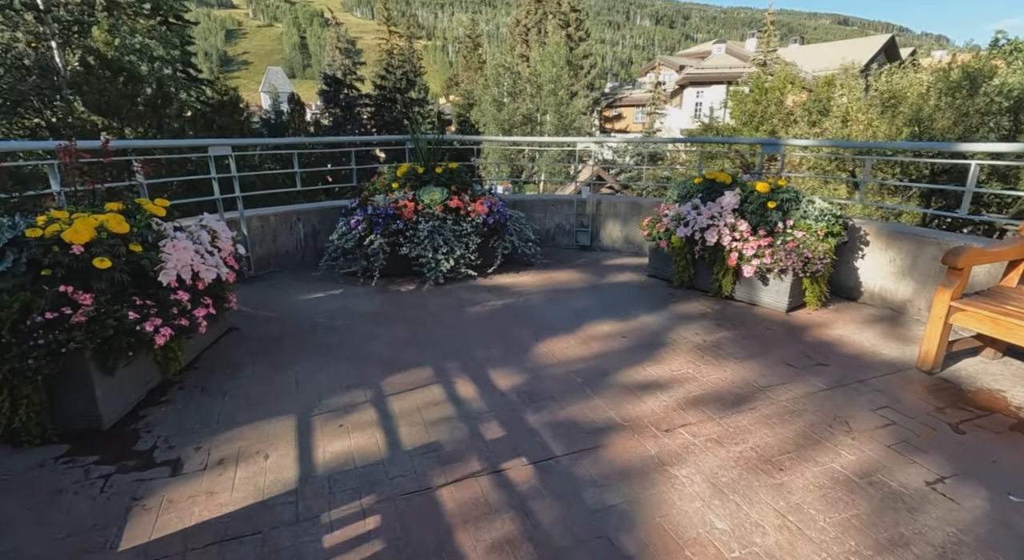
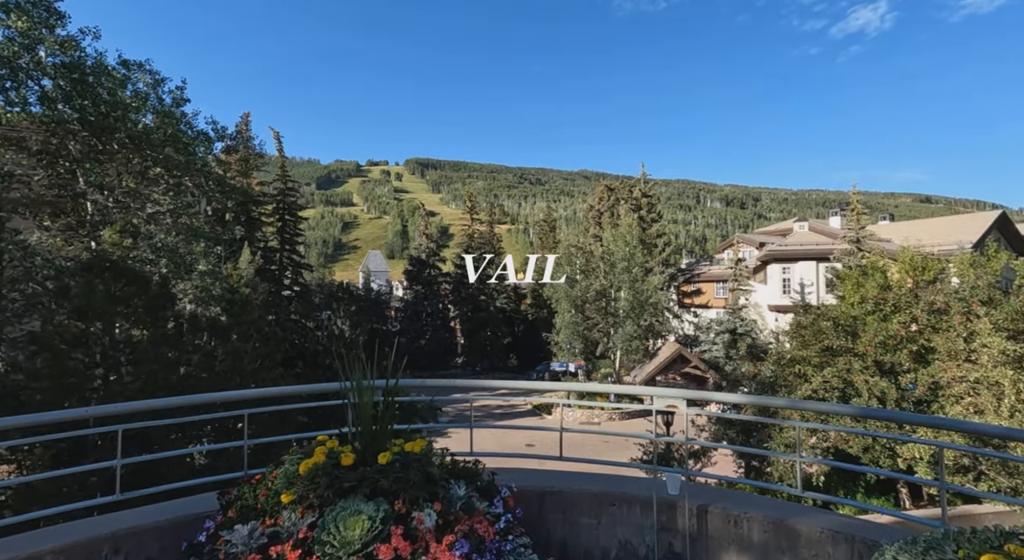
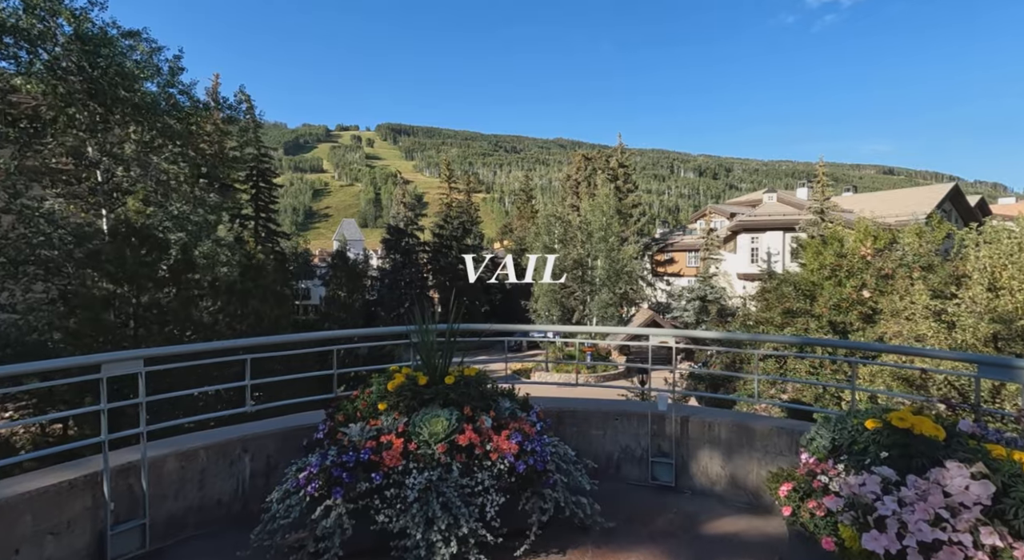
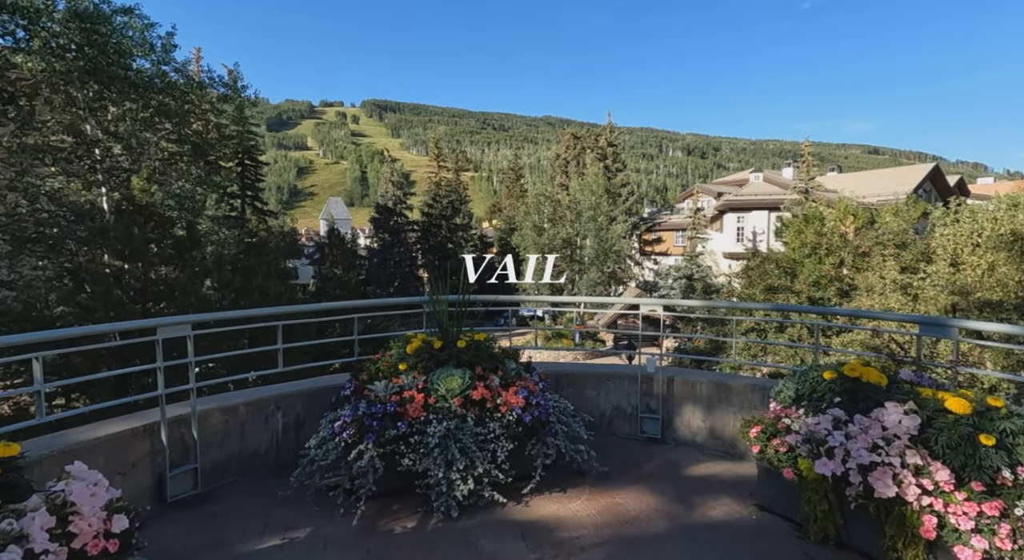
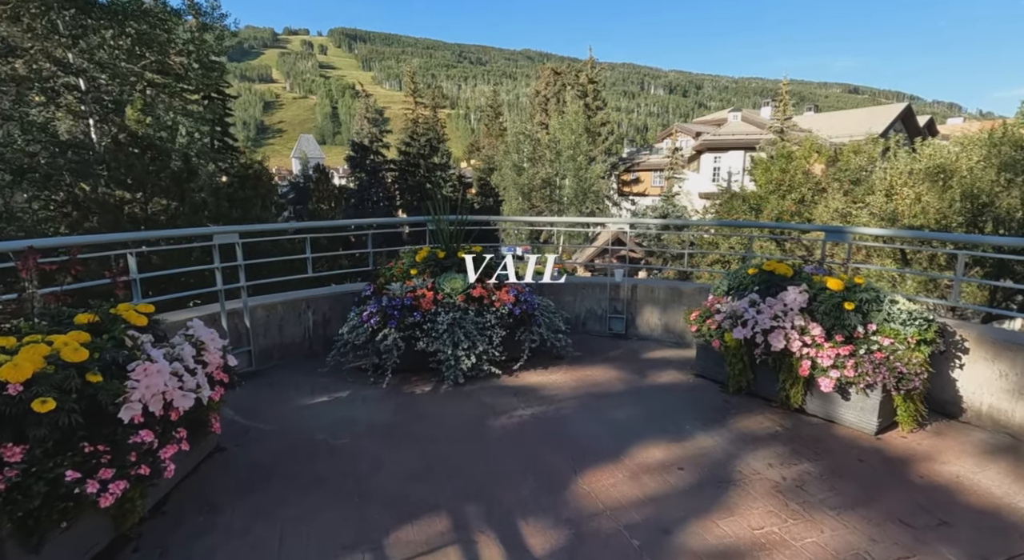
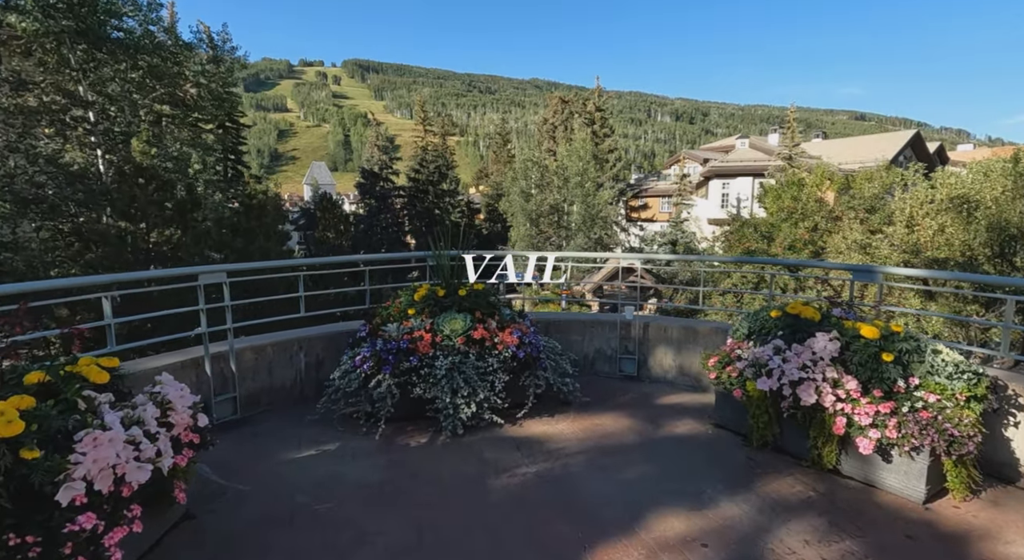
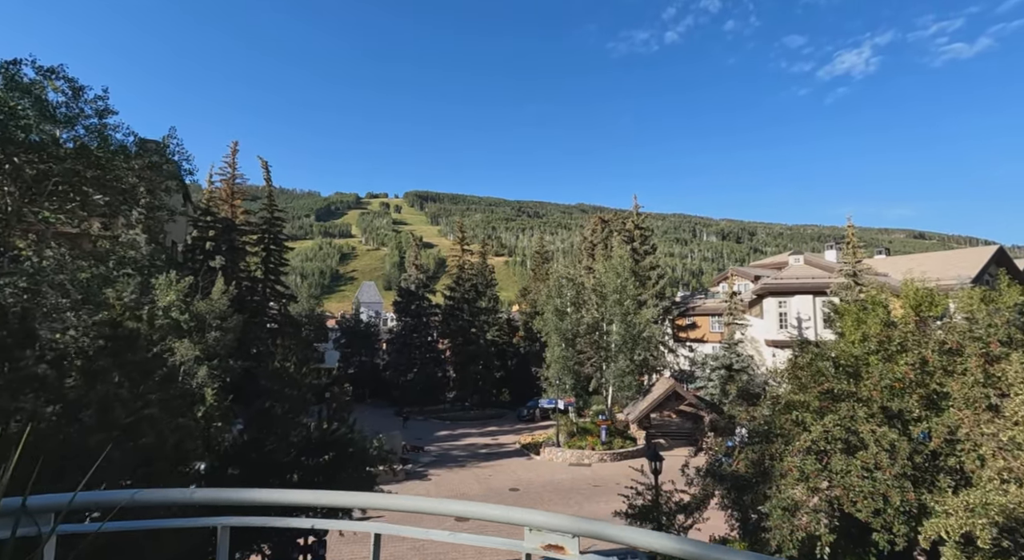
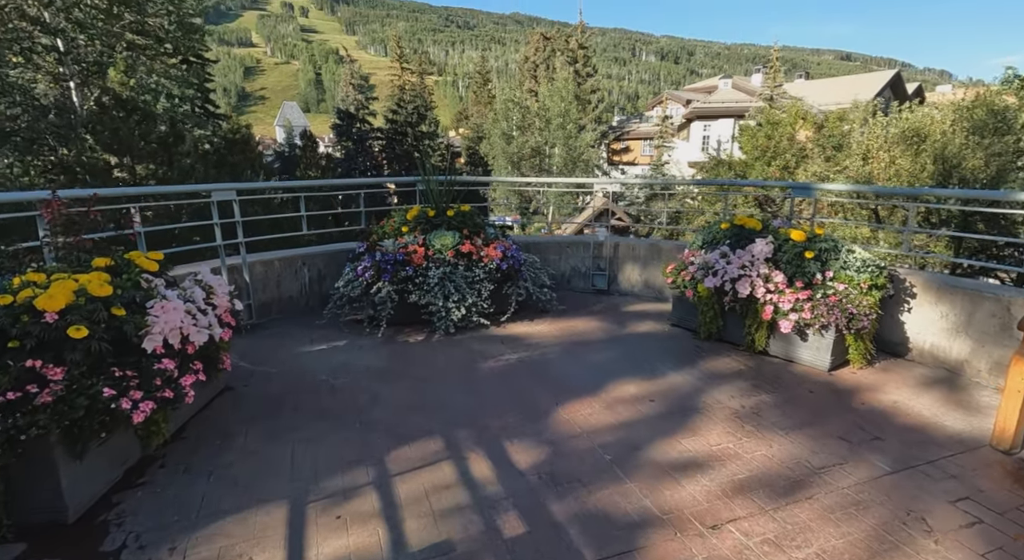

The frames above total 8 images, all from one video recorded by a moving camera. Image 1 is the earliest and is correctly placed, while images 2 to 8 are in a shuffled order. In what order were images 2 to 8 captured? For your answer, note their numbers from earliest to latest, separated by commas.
8, 5, 6, 4, 3, 2, 7
